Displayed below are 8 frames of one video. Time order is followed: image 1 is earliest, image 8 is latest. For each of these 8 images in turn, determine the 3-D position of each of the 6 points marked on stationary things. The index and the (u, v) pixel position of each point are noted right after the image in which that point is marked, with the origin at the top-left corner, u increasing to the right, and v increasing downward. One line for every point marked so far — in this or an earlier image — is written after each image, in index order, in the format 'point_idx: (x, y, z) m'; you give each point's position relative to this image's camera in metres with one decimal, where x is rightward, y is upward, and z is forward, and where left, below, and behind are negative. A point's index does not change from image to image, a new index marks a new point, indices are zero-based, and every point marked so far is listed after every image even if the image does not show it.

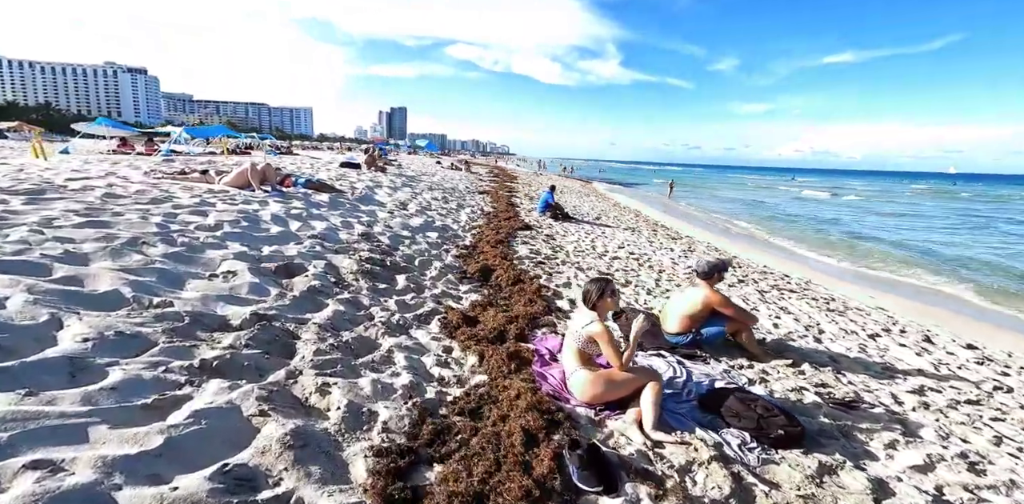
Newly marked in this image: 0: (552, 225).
0: (+0.7, +0.5, +9.7) m
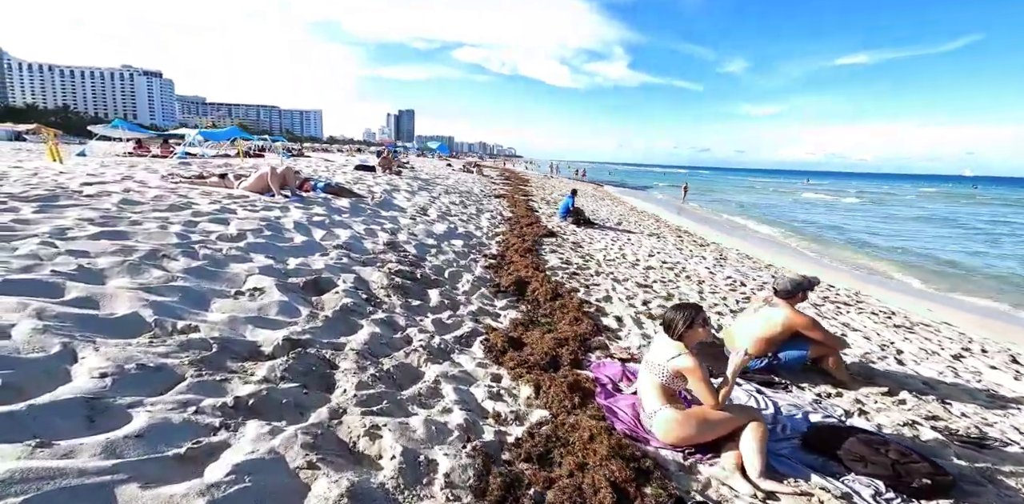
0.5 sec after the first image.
0: (+1.1, +0.4, +9.5) m
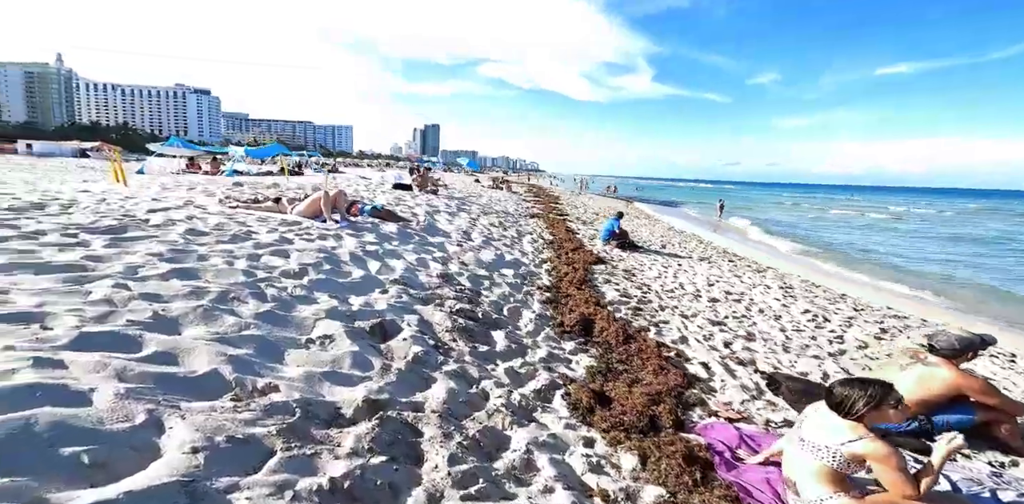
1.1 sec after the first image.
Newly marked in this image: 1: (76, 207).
0: (+2.0, -0.1, +9.2) m
1: (-6.1, +0.8, +7.3) m
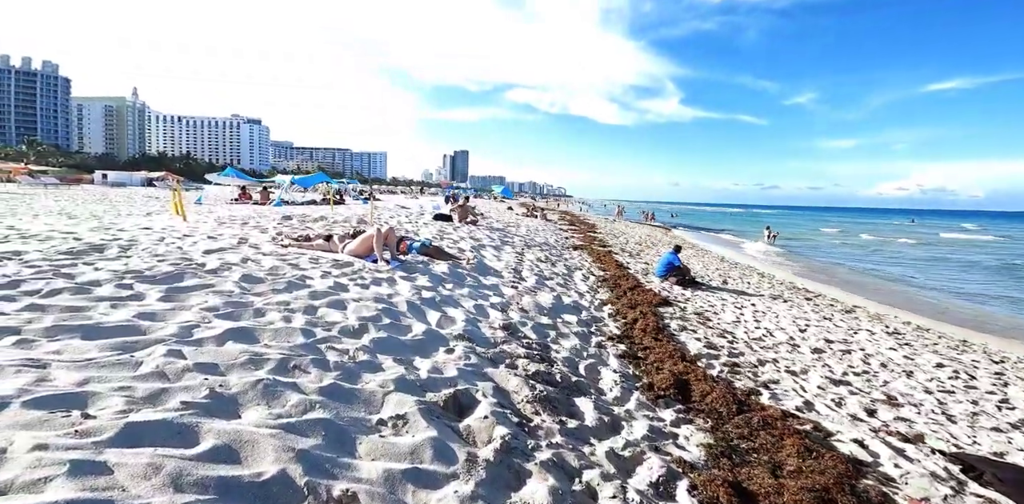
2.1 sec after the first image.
0: (+2.9, -0.7, +8.6) m
1: (-5.3, +0.1, +7.3) m
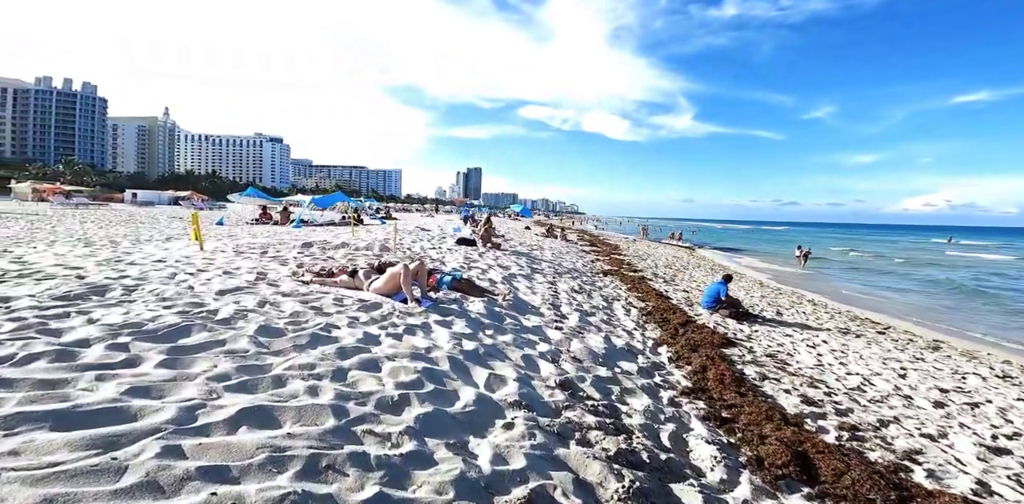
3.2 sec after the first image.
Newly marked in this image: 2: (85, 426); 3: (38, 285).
0: (+3.5, -1.2, +7.8) m
1: (-4.7, -0.5, +6.7) m
2: (-2.3, -0.9, +2.8) m
3: (-6.0, -0.4, +6.7) m
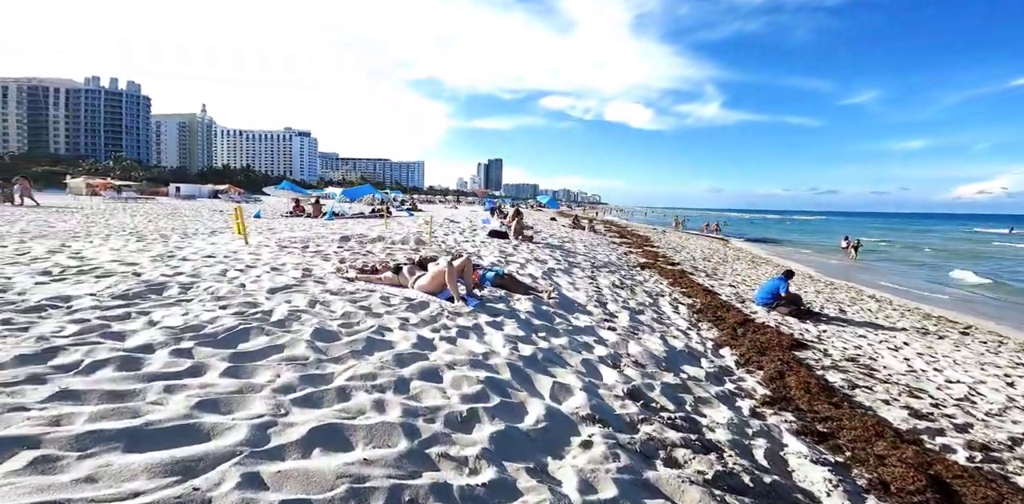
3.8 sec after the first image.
0: (+4.2, -1.1, +7.3) m
1: (-4.1, -0.5, +6.6) m
2: (-1.8, -1.0, +2.6) m
3: (-5.3, -0.4, +6.6) m
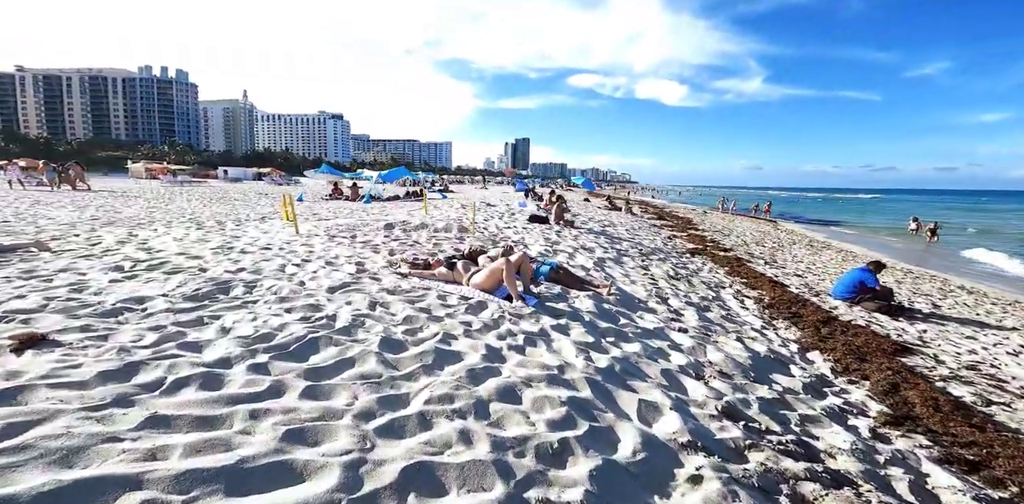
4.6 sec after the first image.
0: (+5.0, -1.1, +6.6) m
1: (-3.3, -0.5, +6.6) m
2: (-1.3, -1.1, +2.4) m
3: (-4.5, -0.4, +6.6) m
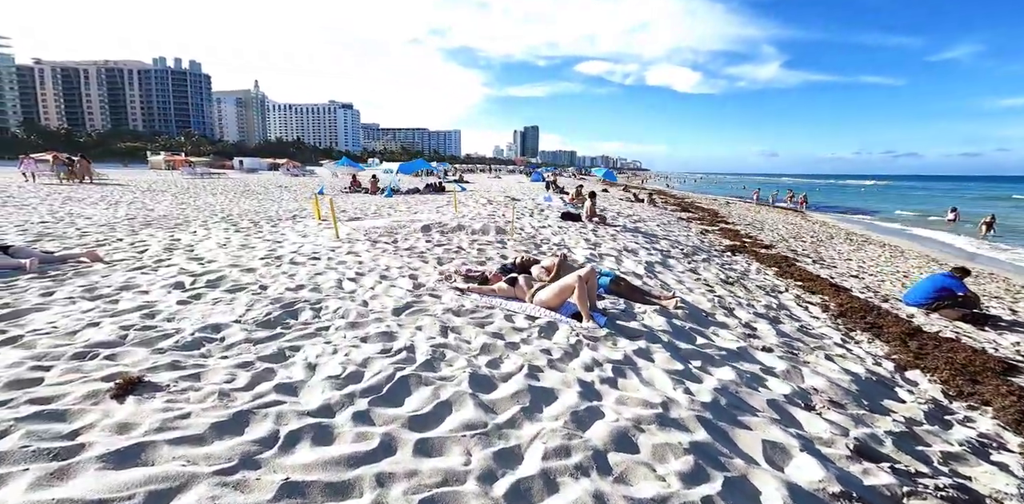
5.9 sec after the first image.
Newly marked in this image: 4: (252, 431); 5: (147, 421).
0: (+5.9, -1.2, +6.2) m
1: (-2.4, -0.8, +6.4) m
2: (-0.6, -1.4, +2.2) m
3: (-3.6, -0.7, +6.5) m
4: (-1.7, -1.1, +3.2) m
5: (-2.3, -1.0, +3.2) m
